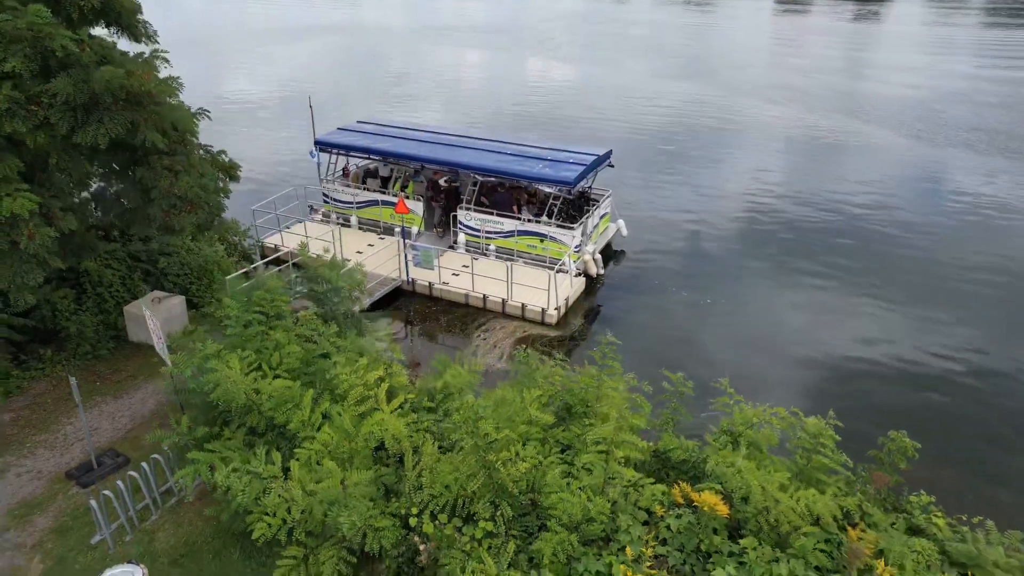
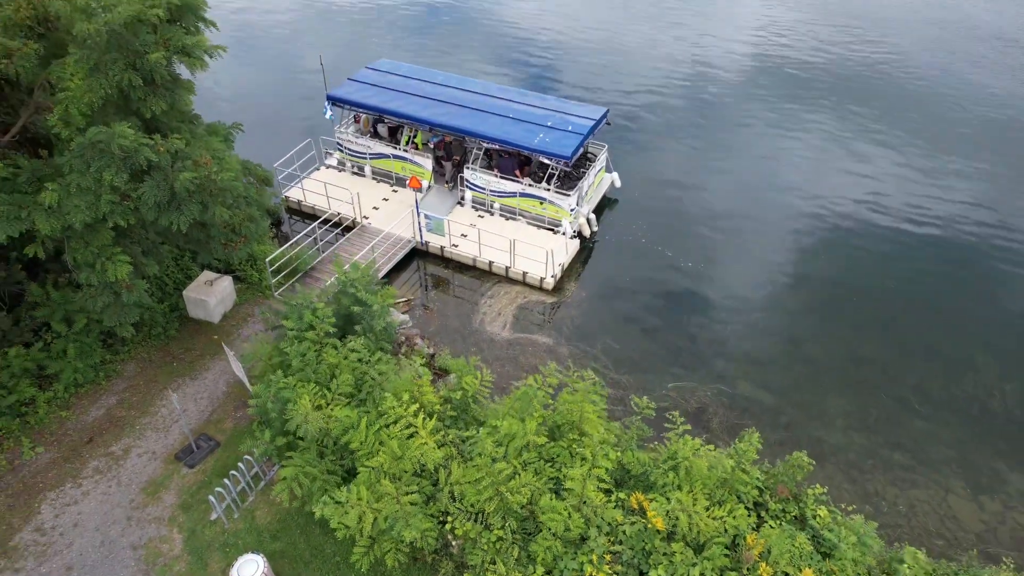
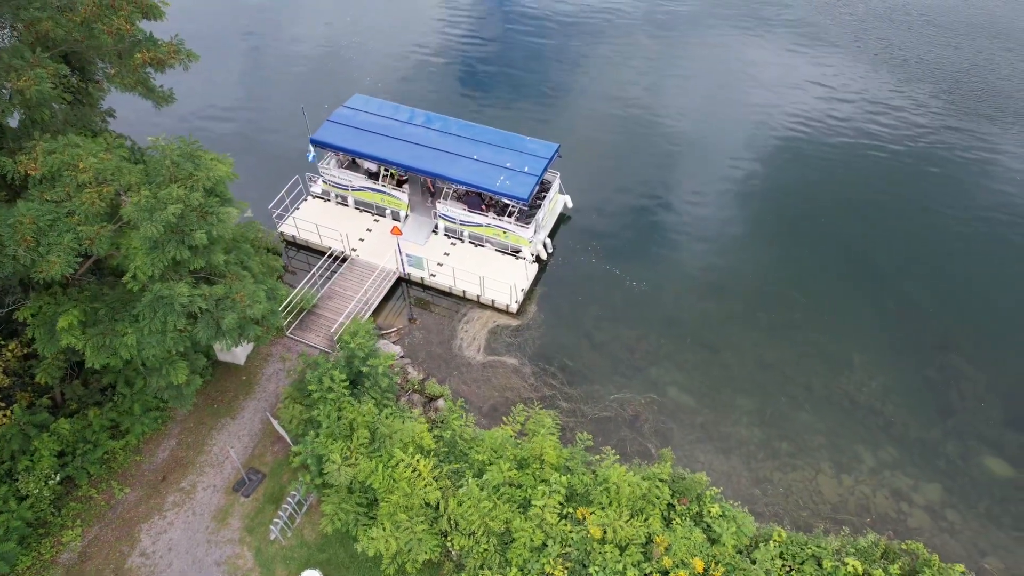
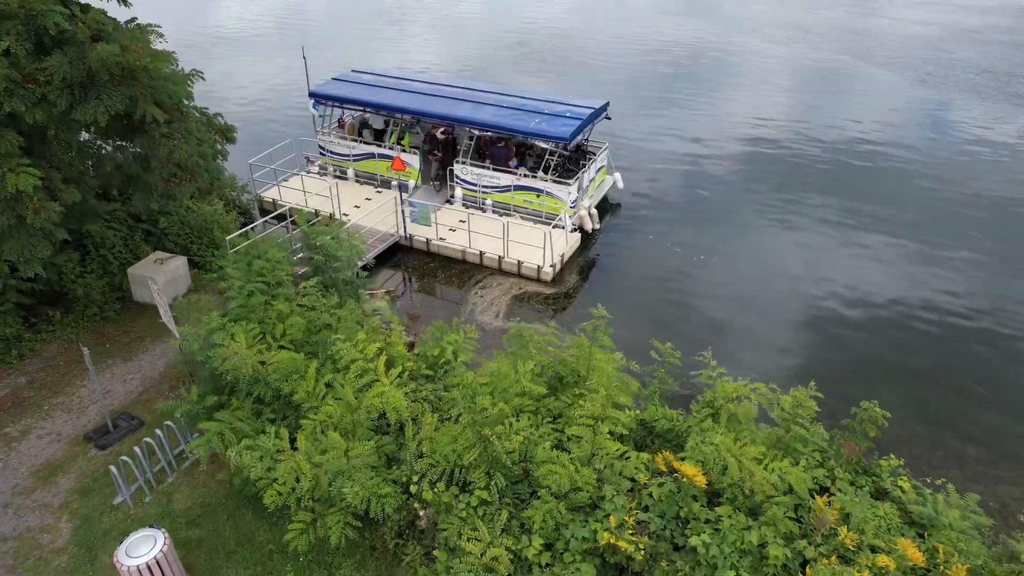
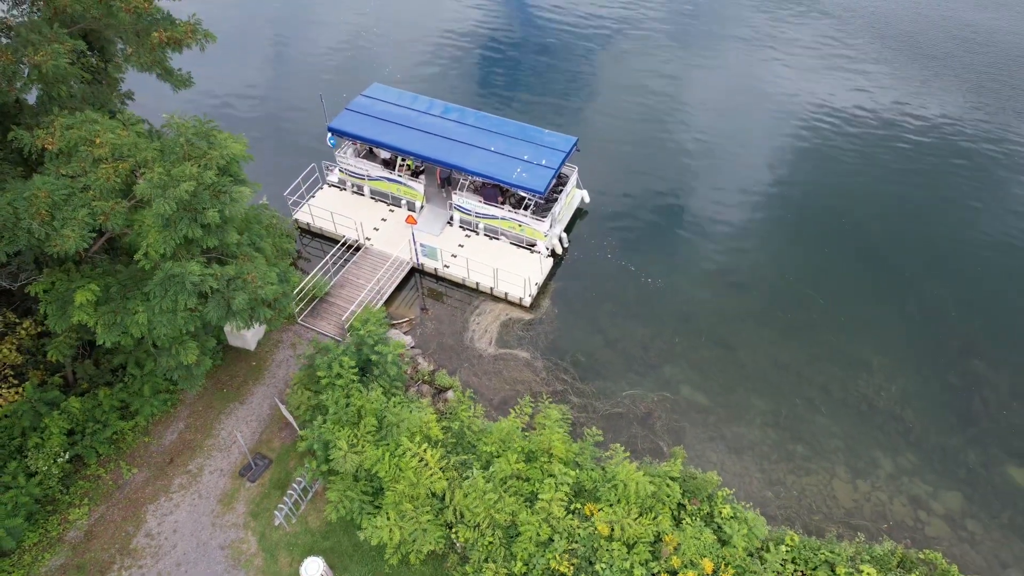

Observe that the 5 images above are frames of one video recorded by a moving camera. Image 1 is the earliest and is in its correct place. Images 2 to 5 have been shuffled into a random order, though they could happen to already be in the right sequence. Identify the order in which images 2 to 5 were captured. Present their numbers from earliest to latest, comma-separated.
4, 2, 5, 3
